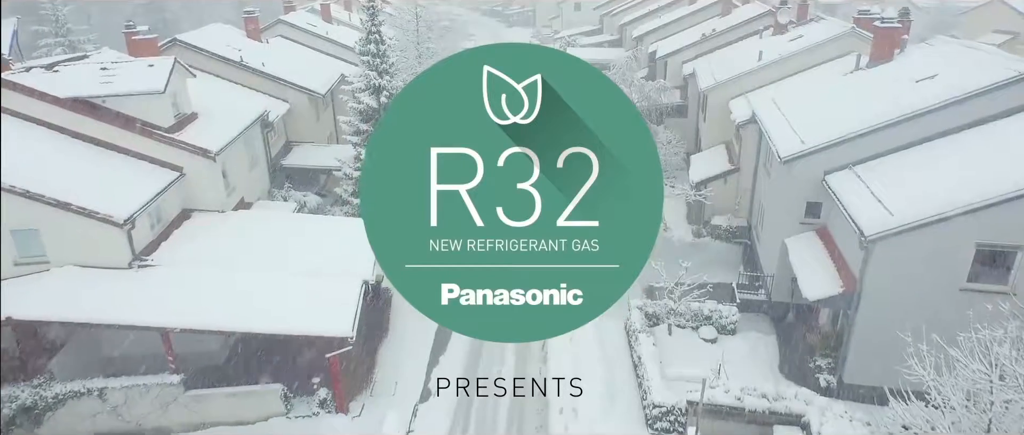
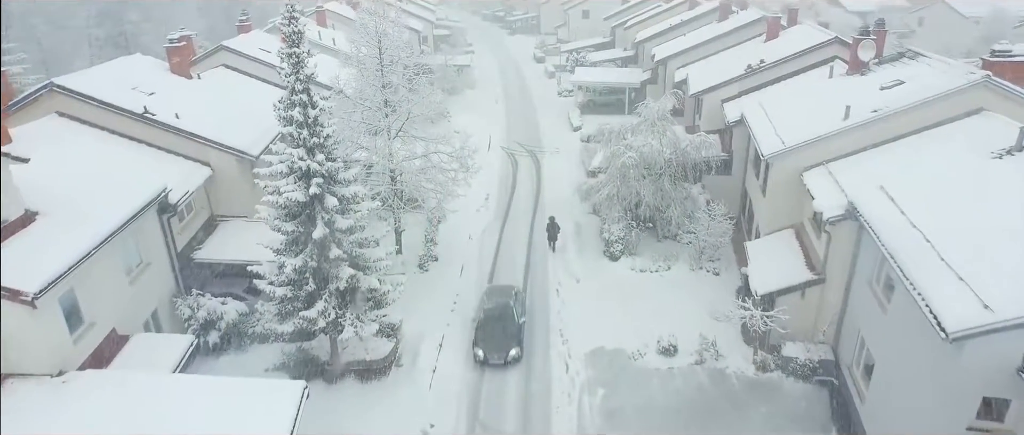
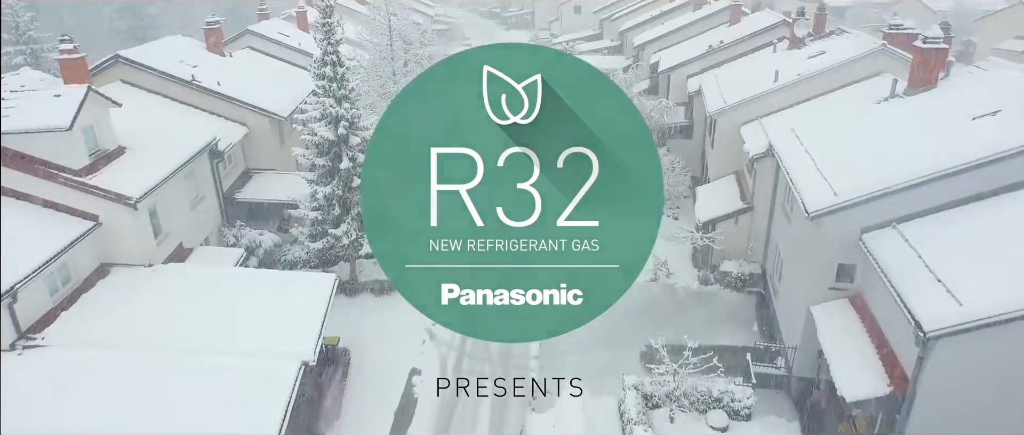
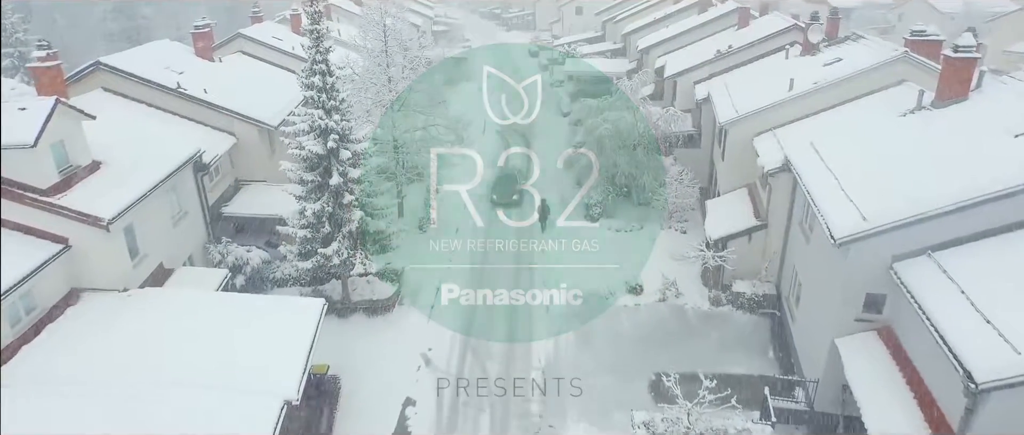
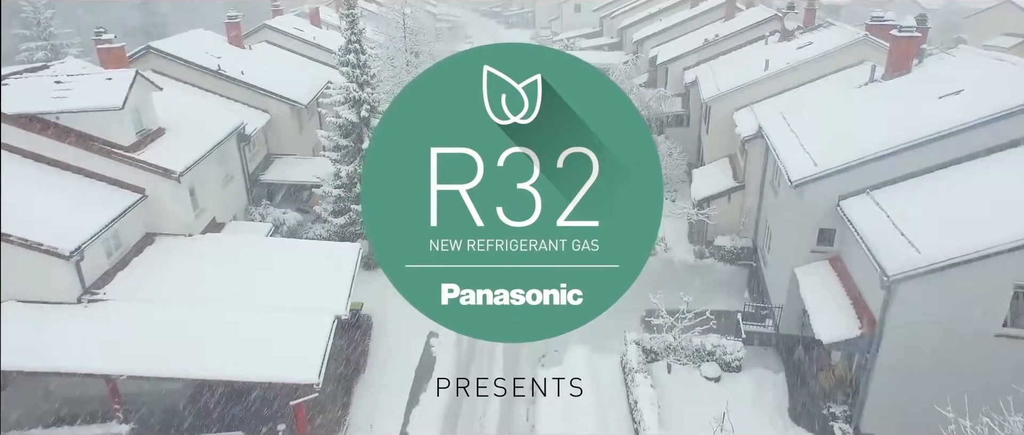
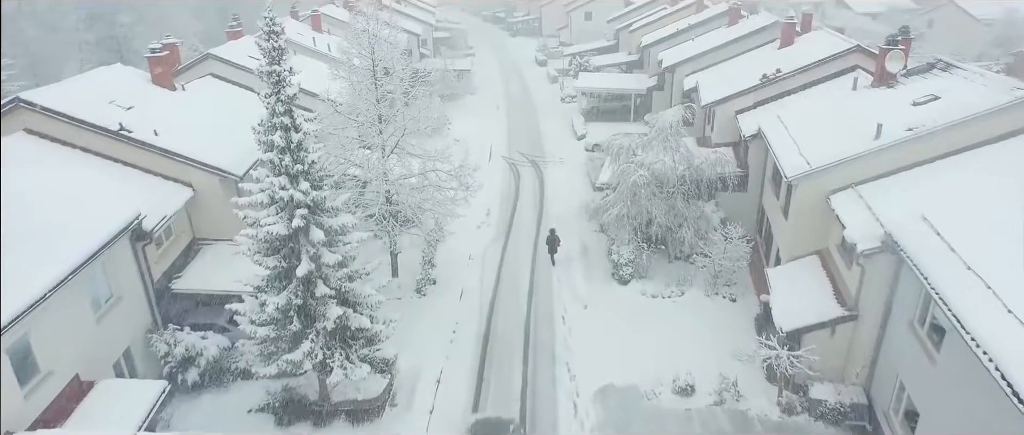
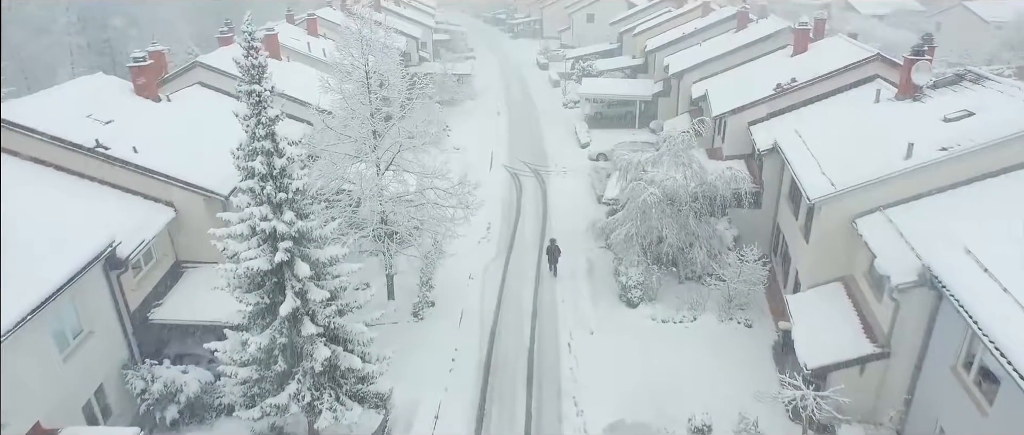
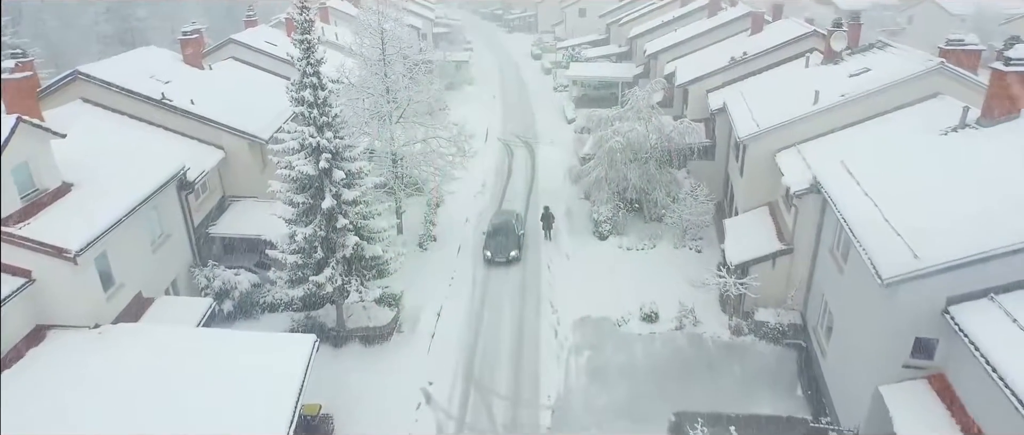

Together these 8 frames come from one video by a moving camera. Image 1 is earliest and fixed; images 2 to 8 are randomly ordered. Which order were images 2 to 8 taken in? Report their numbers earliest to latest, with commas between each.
5, 3, 4, 8, 2, 6, 7
